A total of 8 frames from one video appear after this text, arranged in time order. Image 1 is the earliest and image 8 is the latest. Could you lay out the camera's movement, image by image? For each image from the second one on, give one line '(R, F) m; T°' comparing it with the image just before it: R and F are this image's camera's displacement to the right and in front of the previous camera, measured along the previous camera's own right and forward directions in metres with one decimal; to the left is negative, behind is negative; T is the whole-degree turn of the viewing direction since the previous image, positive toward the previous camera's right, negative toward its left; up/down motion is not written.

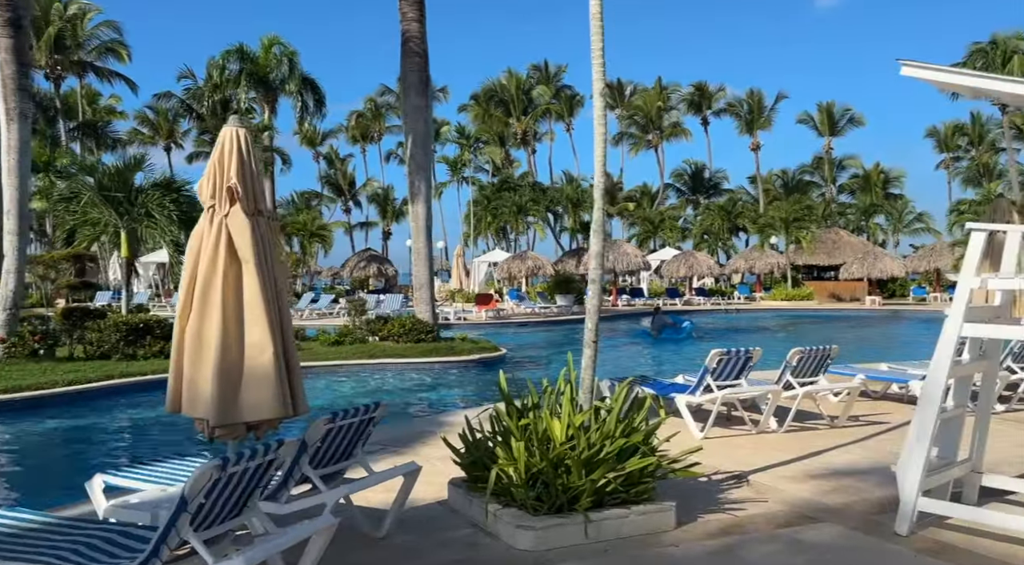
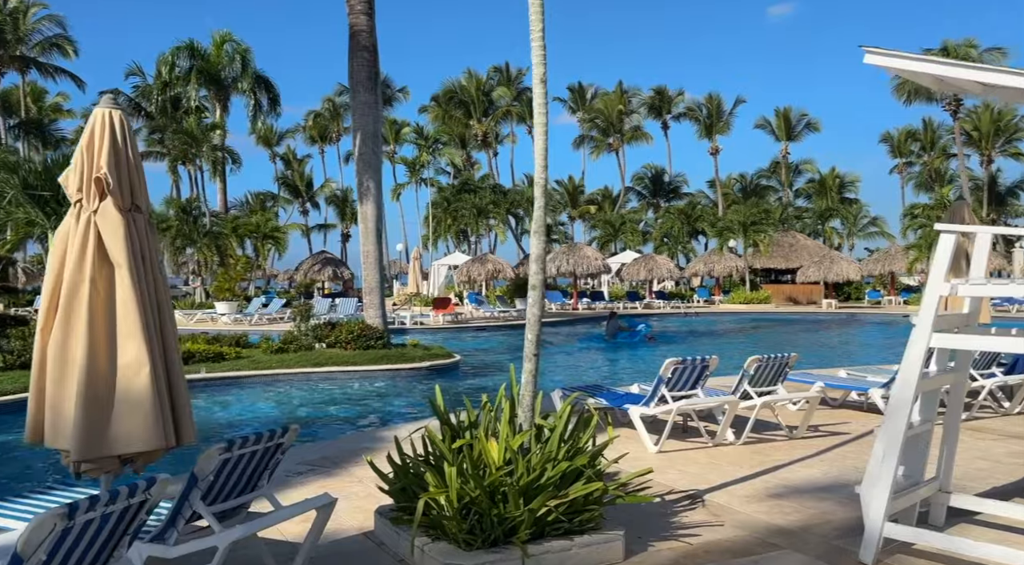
(+0.2, +0.5) m; +3°
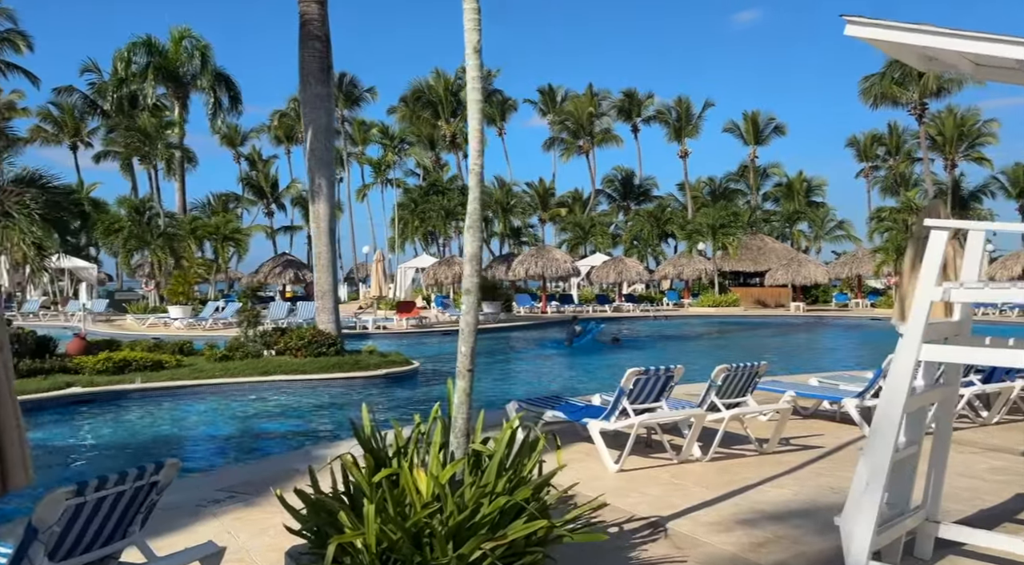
(+0.2, +0.6) m; +2°
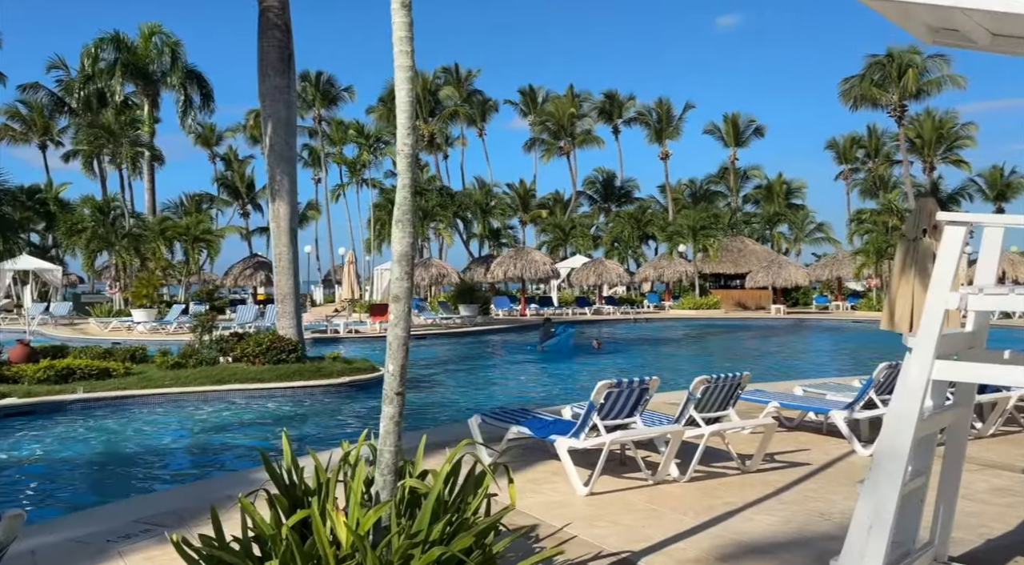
(+0.2, +0.7) m; +1°
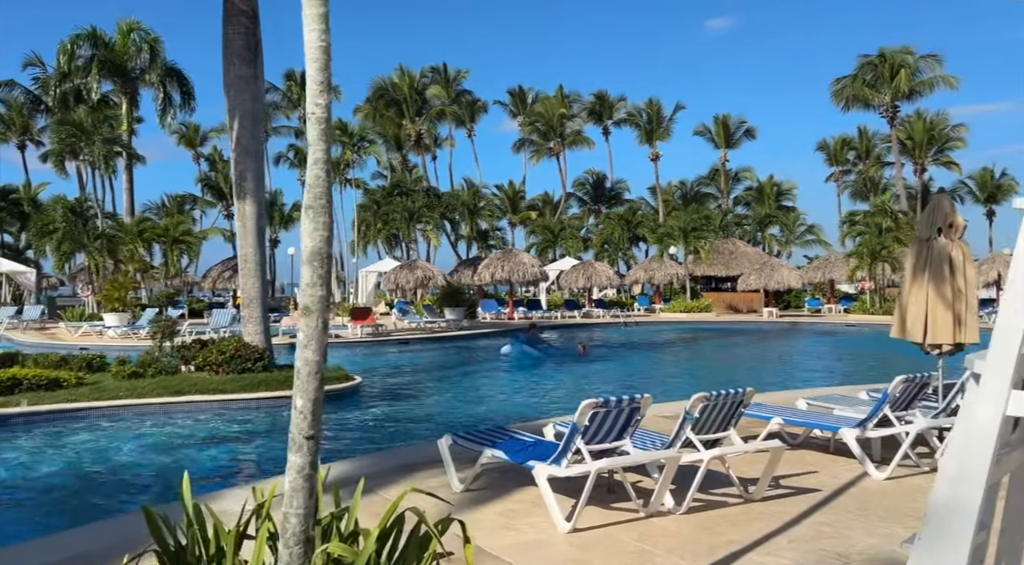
(+0.1, +0.8) m; +1°
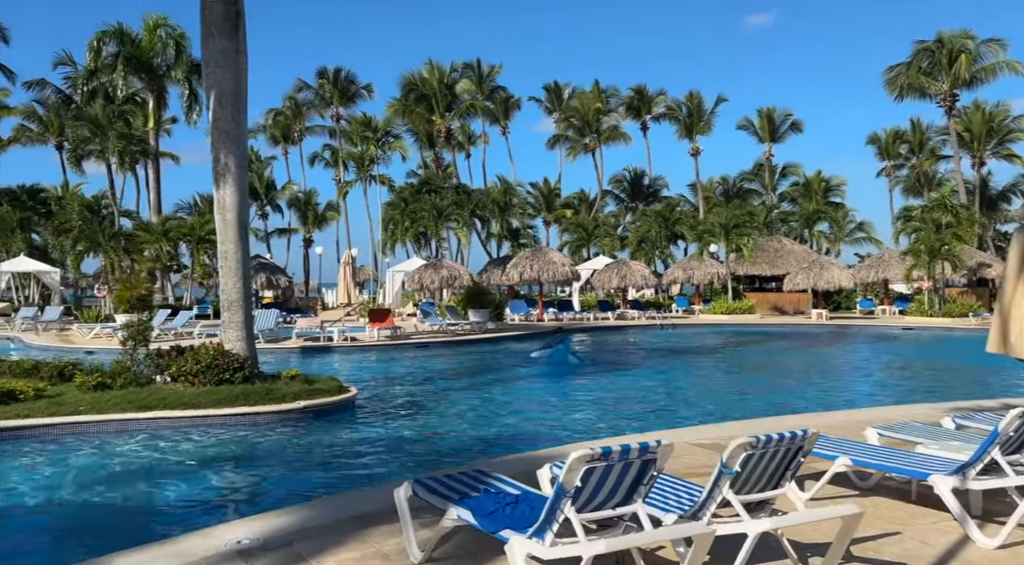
(+0.4, +1.6) m; -3°
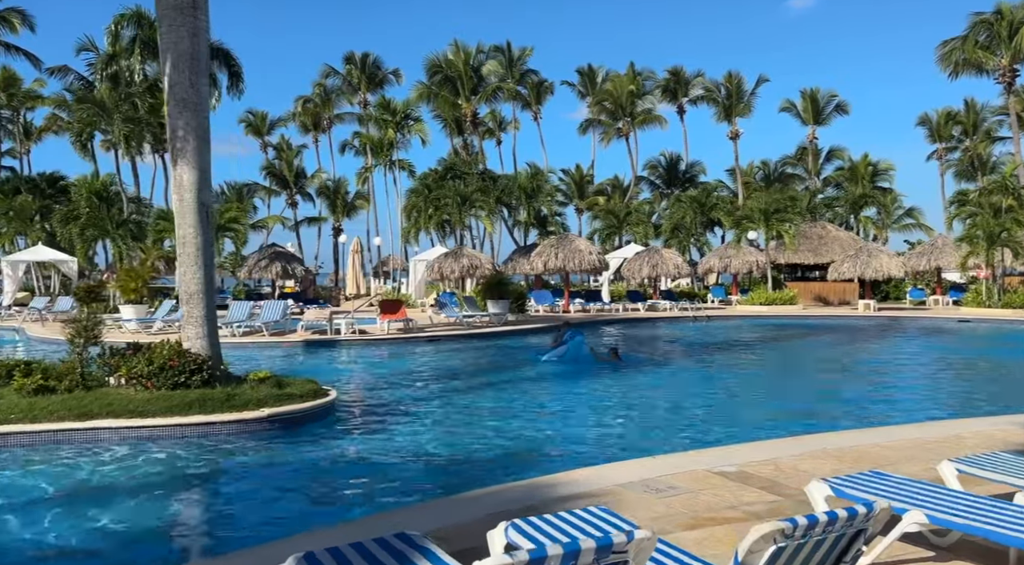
(+0.5, +1.6) m; -3°
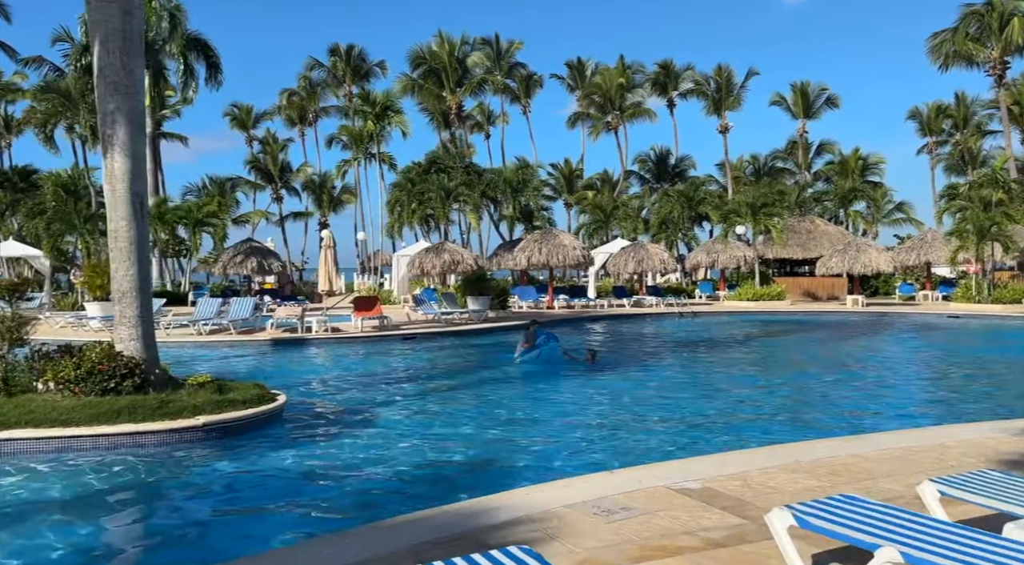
(+0.4, +0.7) m; 0°
